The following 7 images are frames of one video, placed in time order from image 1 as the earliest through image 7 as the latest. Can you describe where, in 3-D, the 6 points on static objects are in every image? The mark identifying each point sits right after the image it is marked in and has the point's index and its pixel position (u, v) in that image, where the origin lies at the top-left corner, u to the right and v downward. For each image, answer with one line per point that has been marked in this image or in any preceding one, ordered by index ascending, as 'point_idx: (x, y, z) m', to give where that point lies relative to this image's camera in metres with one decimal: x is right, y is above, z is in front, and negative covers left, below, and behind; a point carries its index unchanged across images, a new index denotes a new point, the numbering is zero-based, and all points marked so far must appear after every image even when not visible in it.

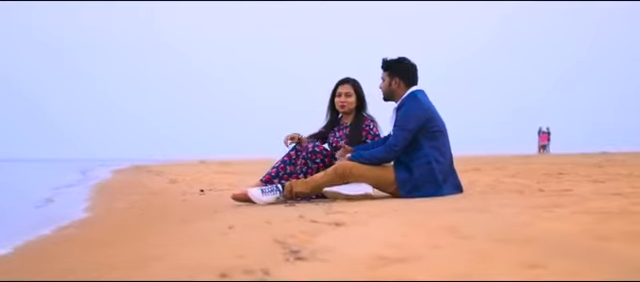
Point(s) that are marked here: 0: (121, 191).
0: (-2.6, -0.7, +9.9) m
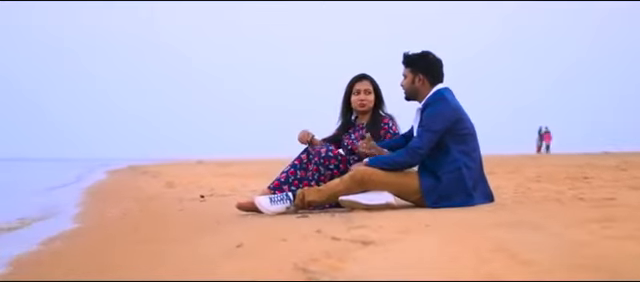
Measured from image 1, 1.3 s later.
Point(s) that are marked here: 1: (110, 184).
0: (-2.5, -0.7, +9.3) m
1: (-3.5, -0.7, +12.4) m
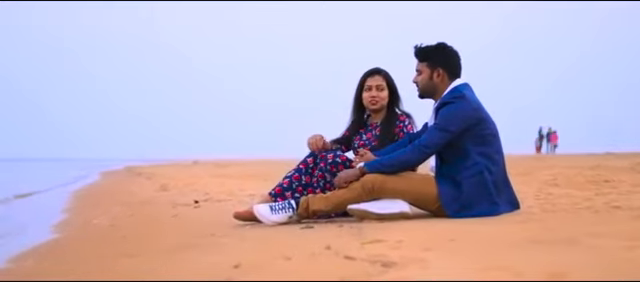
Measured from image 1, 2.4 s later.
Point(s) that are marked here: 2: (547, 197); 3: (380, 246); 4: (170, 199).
0: (-2.5, -0.7, +8.8) m
1: (-3.5, -0.7, +11.9) m
2: (+1.7, -0.4, +5.5) m
3: (+0.3, -0.5, +3.3) m
4: (-1.6, -0.6, +7.7) m
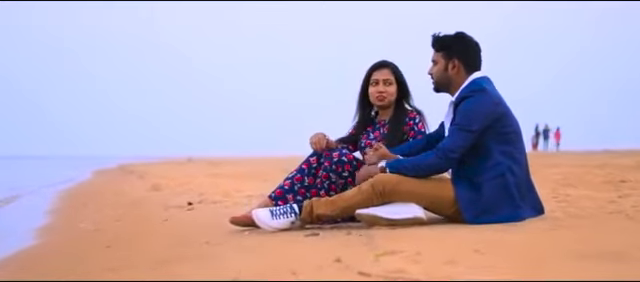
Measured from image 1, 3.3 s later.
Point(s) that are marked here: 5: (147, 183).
0: (-2.5, -0.7, +8.4) m
1: (-3.5, -0.7, +11.4) m
2: (+1.7, -0.4, +5.1) m
3: (+0.3, -0.5, +3.0) m
4: (-1.6, -0.6, +7.3) m
5: (-2.6, -0.6, +11.3) m
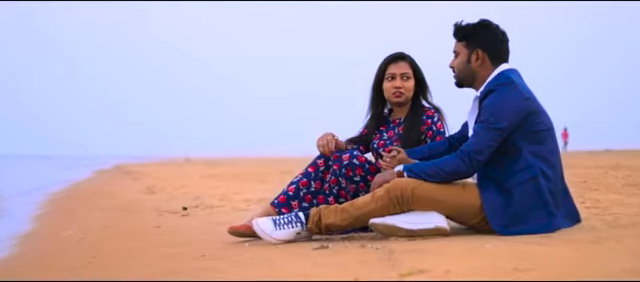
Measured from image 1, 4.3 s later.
0: (-2.4, -0.7, +7.9) m
1: (-3.5, -0.7, +11.0) m
2: (+1.8, -0.4, +4.7) m
3: (+0.4, -0.5, +2.5) m
4: (-1.5, -0.6, +6.9) m
5: (-2.6, -0.6, +10.8) m
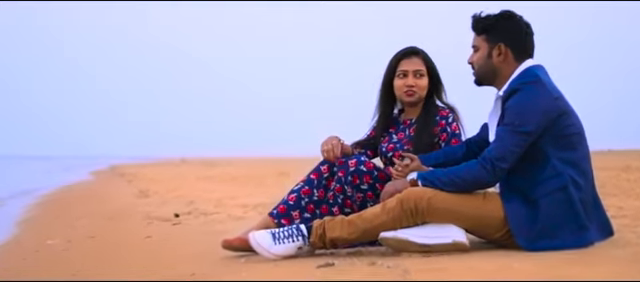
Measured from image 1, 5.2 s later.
0: (-2.4, -0.7, +7.6) m
1: (-3.5, -0.7, +10.6) m
2: (+1.8, -0.4, +4.3) m
3: (+0.4, -0.5, +2.1) m
4: (-1.5, -0.6, +6.5) m
5: (-2.6, -0.7, +10.4) m
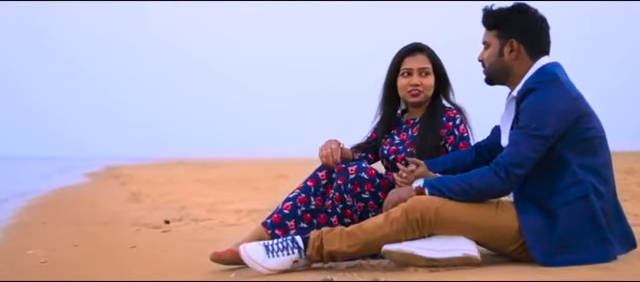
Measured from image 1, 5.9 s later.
0: (-2.4, -0.7, +7.3) m
1: (-3.5, -0.7, +10.3) m
2: (+1.8, -0.4, +4.1) m
3: (+0.4, -0.5, +1.9) m
4: (-1.5, -0.6, +6.2) m
5: (-2.7, -0.7, +10.2) m
